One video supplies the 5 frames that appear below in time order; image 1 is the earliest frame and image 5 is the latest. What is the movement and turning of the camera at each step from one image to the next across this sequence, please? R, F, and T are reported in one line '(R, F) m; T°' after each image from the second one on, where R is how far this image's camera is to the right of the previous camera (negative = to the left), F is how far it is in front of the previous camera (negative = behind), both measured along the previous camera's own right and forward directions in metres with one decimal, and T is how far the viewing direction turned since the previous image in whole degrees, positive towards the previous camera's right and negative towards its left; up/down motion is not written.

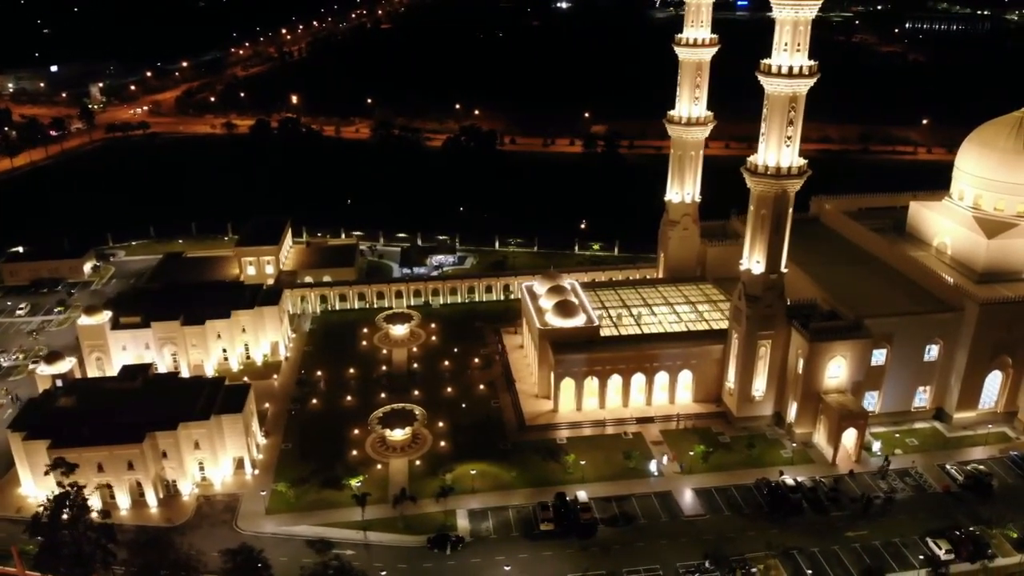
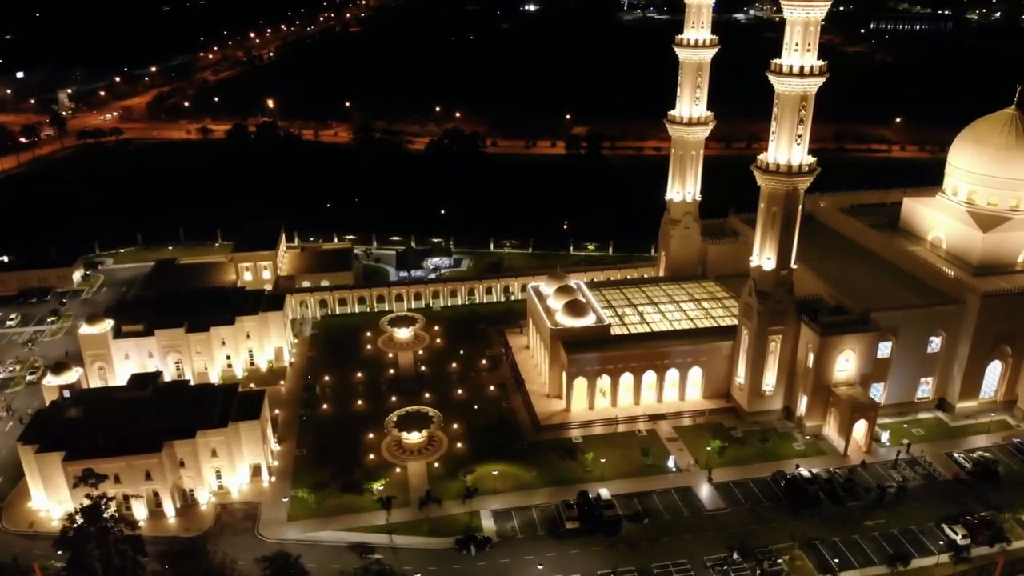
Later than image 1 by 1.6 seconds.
(-2.7, -0.1) m; +2°
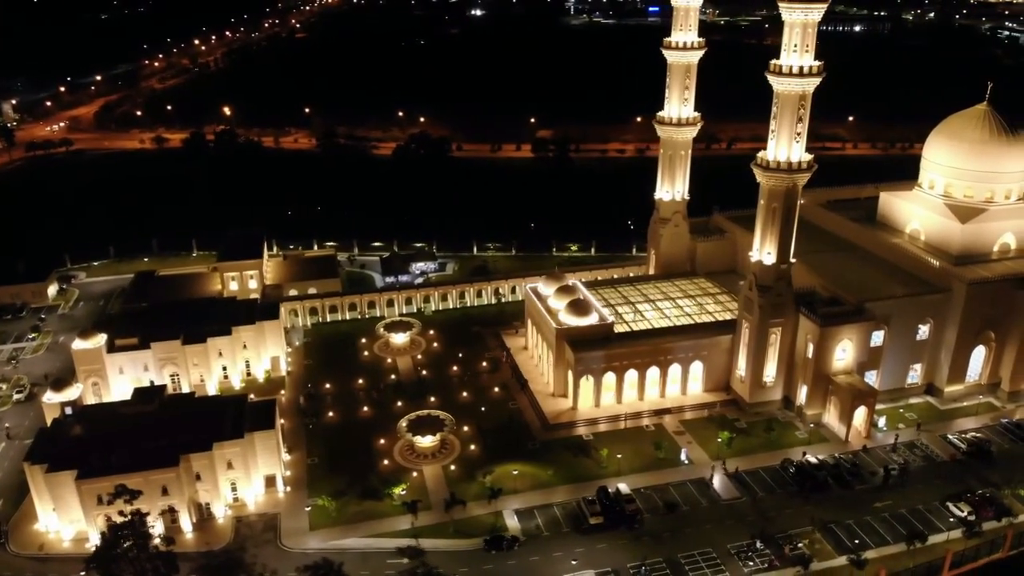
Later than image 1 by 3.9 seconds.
(-3.5, -0.2) m; +4°
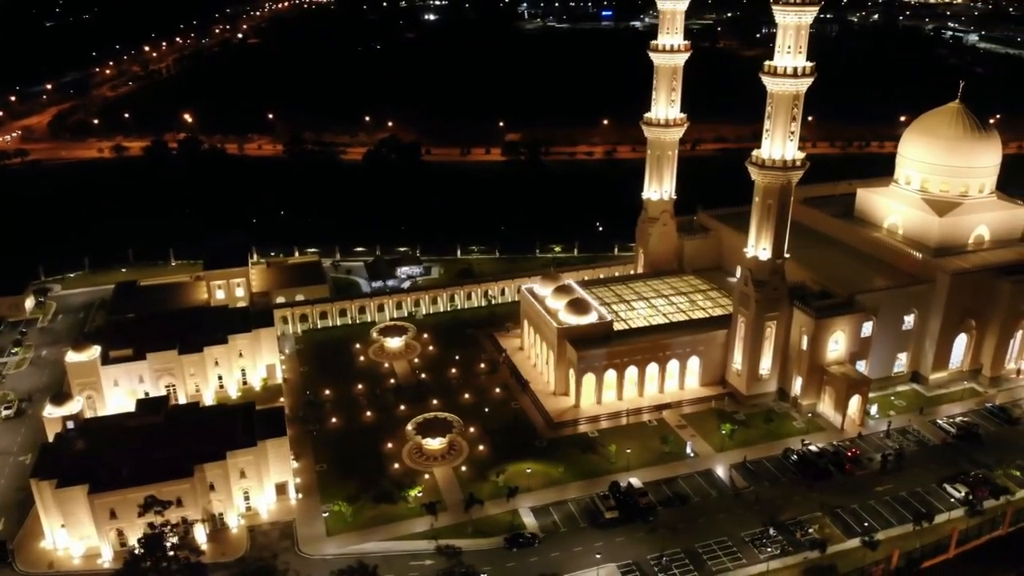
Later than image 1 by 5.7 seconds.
(-2.9, -0.4) m; +3°
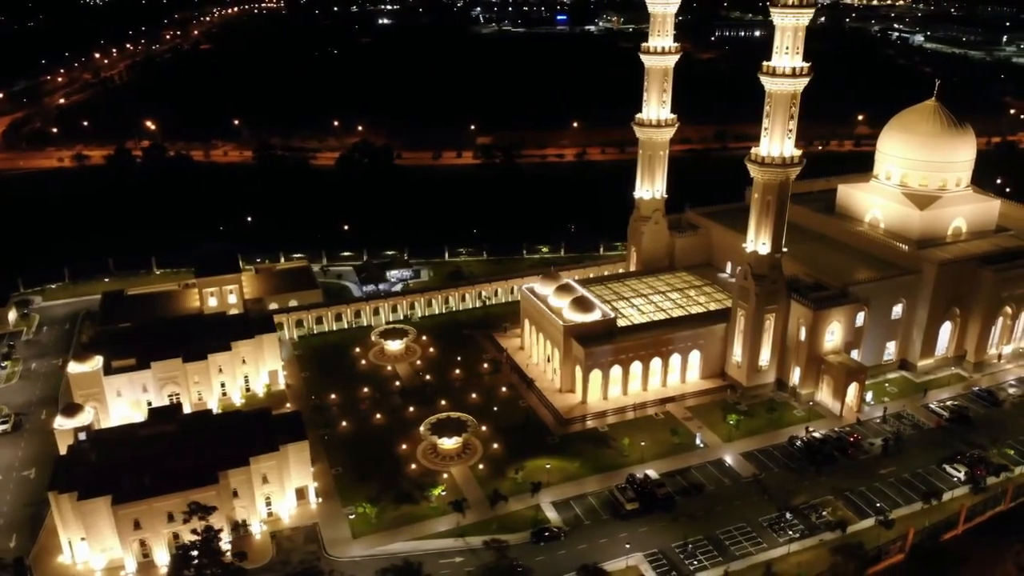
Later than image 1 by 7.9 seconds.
(-3.2, -0.5) m; +3°
